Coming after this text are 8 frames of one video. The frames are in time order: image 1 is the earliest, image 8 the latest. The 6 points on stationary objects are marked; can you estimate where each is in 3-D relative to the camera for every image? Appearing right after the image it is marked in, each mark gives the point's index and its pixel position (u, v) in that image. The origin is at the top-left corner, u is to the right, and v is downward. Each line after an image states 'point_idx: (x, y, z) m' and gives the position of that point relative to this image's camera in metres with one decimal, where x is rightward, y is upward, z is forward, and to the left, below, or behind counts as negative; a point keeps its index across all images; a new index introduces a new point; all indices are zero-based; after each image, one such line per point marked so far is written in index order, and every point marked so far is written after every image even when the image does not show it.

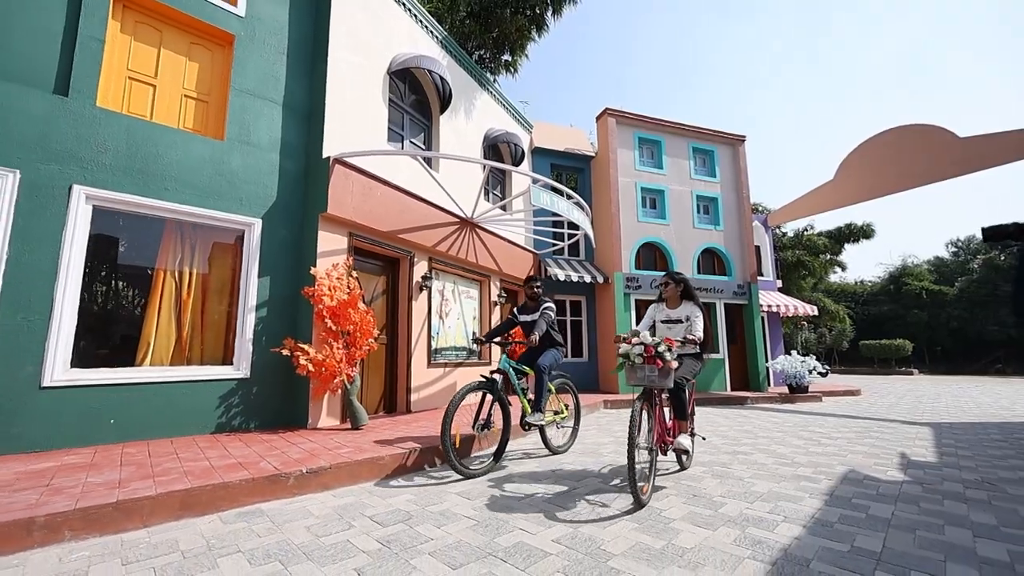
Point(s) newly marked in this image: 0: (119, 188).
0: (-4.8, +1.2, +5.1) m
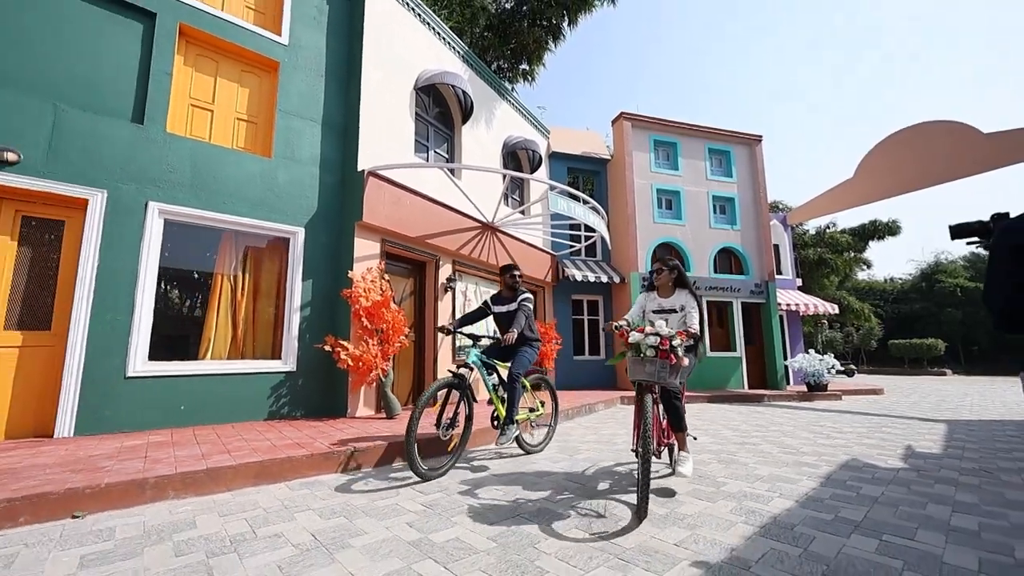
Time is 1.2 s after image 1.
0: (-4.5, +1.2, +5.8) m
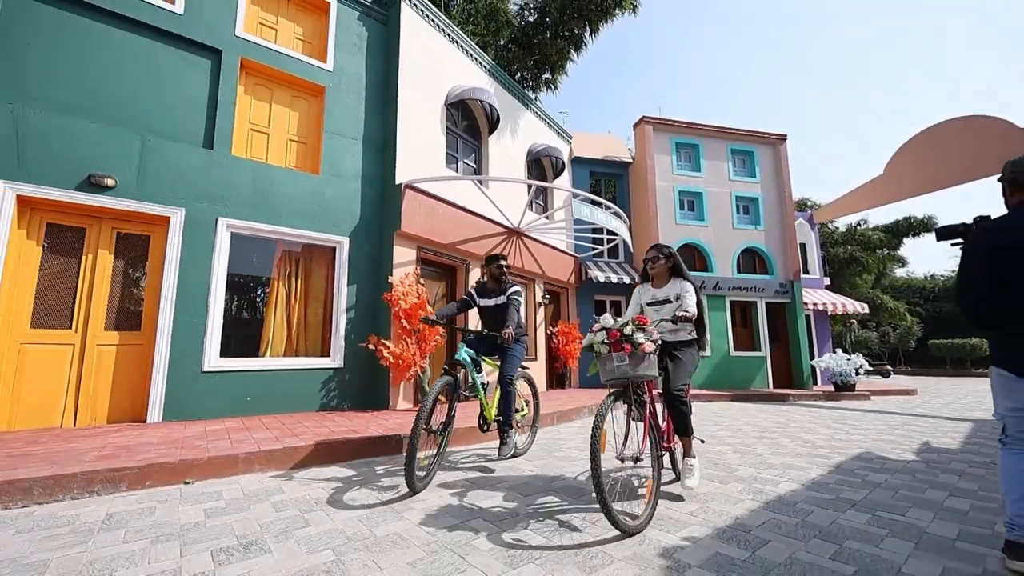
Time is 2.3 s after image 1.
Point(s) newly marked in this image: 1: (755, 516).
0: (-4.1, +1.1, +6.5) m
1: (+1.8, -1.7, +3.1) m
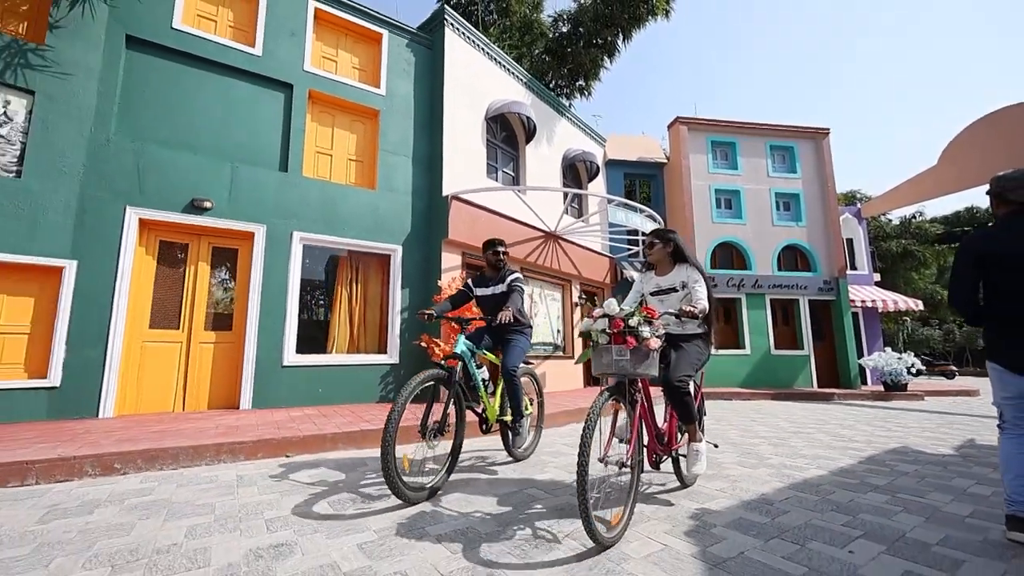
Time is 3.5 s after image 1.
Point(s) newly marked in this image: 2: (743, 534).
0: (-3.5, +1.0, +7.4) m
1: (+2.2, -1.7, +3.4) m
2: (+1.5, -1.6, +2.7) m
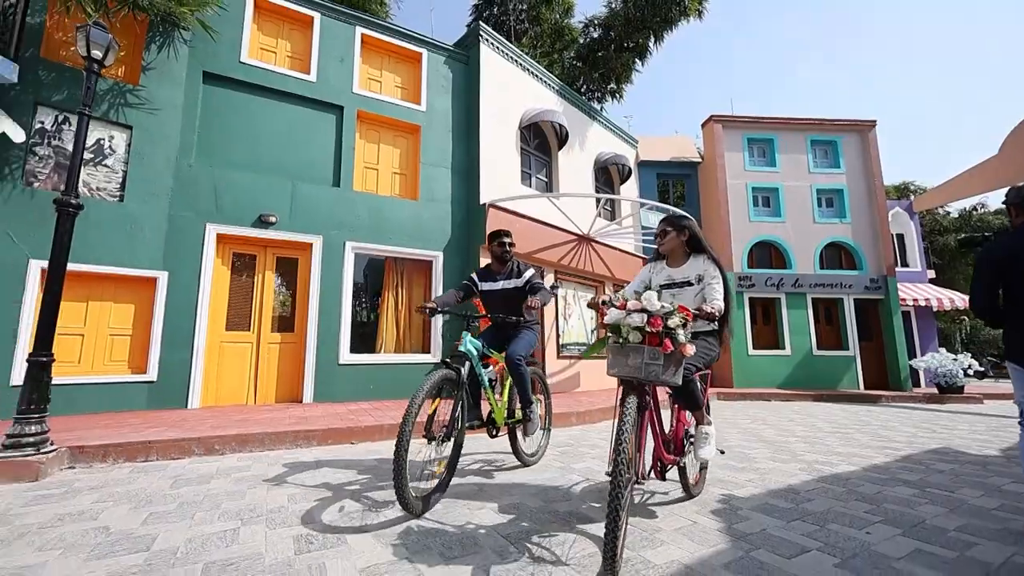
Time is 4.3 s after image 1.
0: (-2.8, +0.9, +8.0) m
1: (+2.6, -1.7, +3.6) m
2: (+1.8, -1.6, +2.9) m
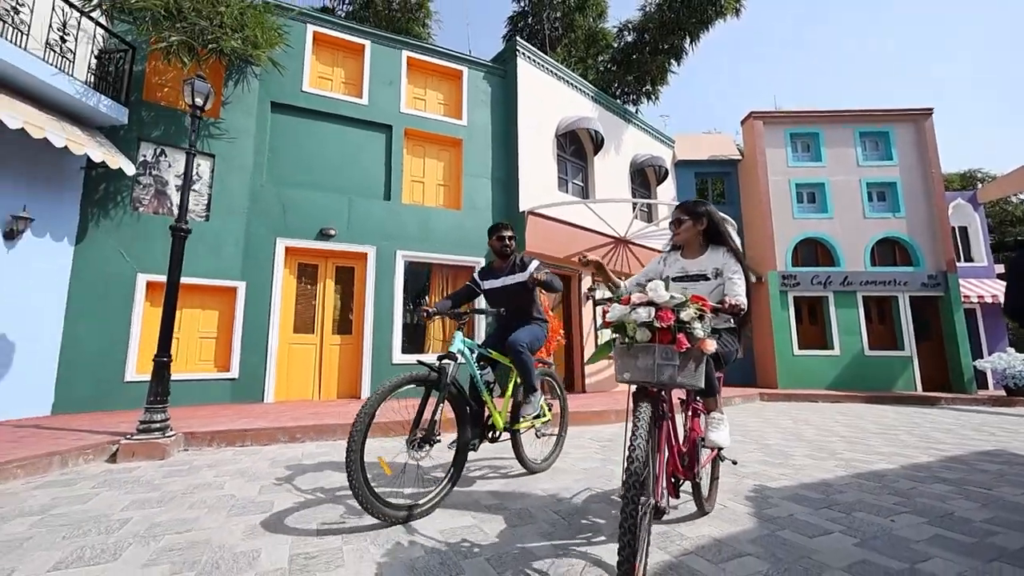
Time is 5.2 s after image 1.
0: (-2.0, +0.8, +8.6) m
1: (+3.0, -1.8, +3.8) m
2: (+2.2, -1.7, +3.2) m
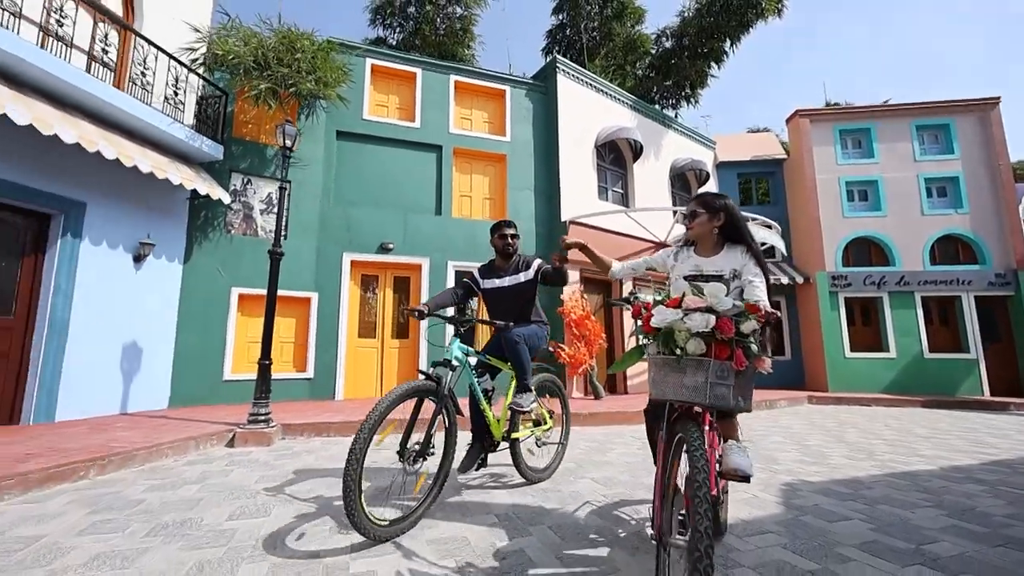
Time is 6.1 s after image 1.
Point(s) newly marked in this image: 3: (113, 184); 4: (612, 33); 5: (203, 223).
0: (-1.0, +0.6, +9.3) m
1: (+3.5, -1.8, +4.0) m
2: (+2.6, -1.8, +3.5) m
3: (-6.3, +1.6, +6.4) m
4: (+3.4, +8.8, +14.4) m
5: (-5.8, +1.2, +7.7) m
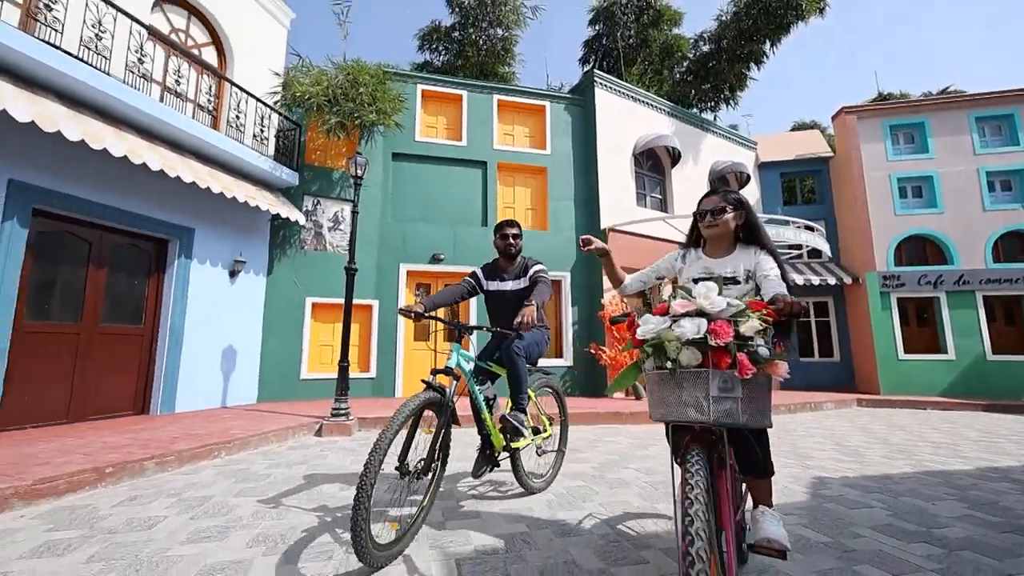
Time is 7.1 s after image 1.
0: (0.0, +0.5, +10.0) m
1: (+4.1, -1.9, +4.3) m
2: (+3.1, -1.9, +3.8) m
3: (-5.5, +1.4, +7.5) m
4: (+4.8, +8.7, +14.6) m
5: (-4.9, +1.0, +8.8) m
